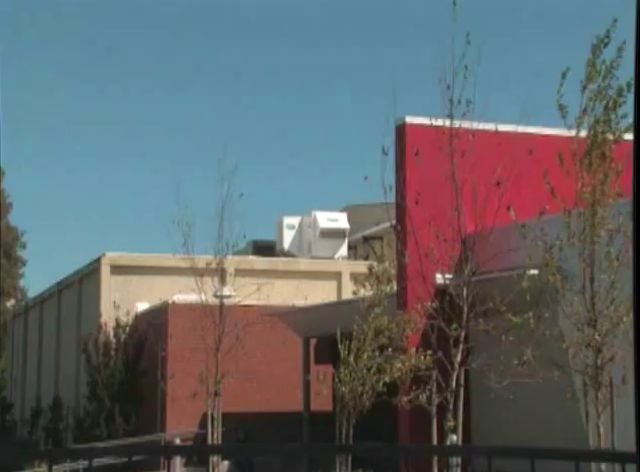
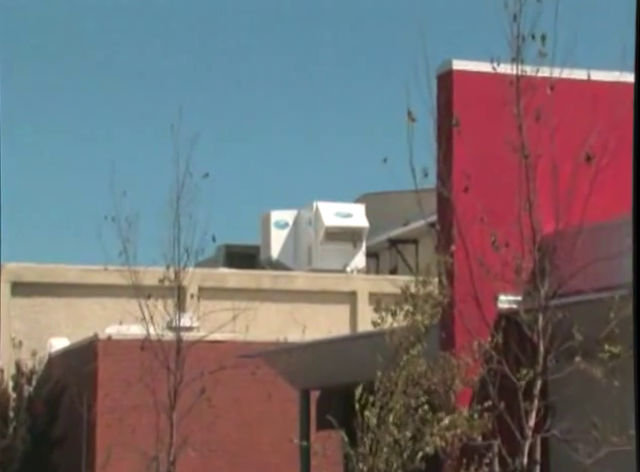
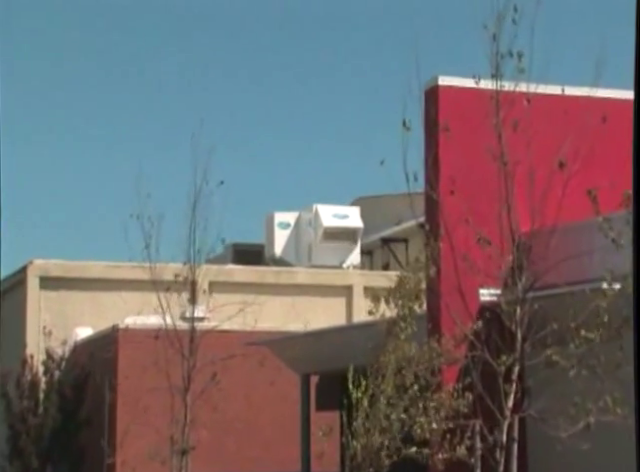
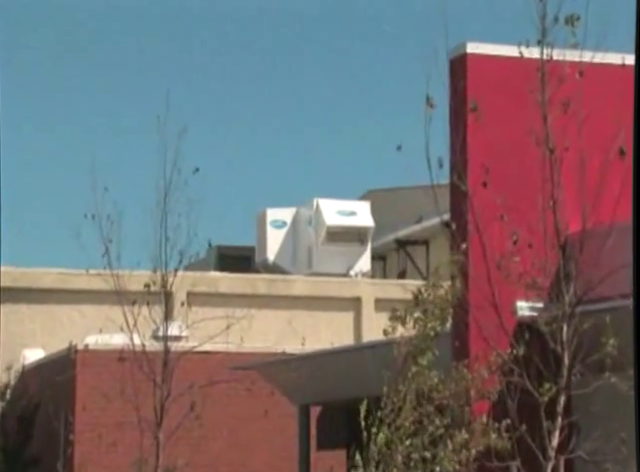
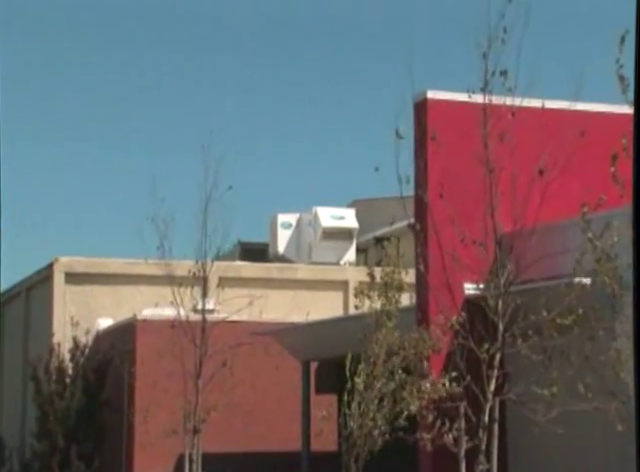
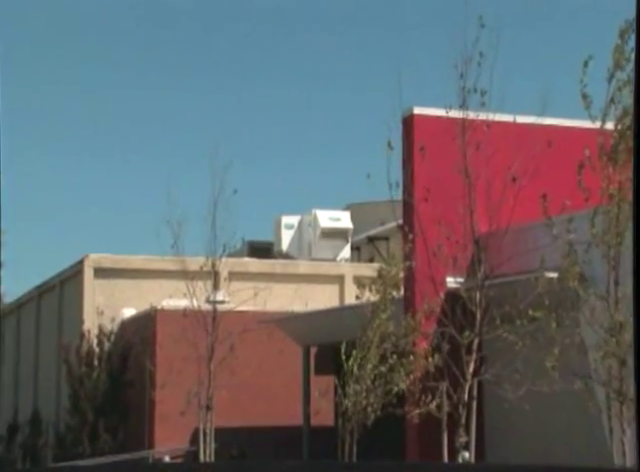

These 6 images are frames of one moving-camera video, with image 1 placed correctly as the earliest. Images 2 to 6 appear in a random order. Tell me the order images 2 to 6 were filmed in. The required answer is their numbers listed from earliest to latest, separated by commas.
6, 5, 3, 2, 4
